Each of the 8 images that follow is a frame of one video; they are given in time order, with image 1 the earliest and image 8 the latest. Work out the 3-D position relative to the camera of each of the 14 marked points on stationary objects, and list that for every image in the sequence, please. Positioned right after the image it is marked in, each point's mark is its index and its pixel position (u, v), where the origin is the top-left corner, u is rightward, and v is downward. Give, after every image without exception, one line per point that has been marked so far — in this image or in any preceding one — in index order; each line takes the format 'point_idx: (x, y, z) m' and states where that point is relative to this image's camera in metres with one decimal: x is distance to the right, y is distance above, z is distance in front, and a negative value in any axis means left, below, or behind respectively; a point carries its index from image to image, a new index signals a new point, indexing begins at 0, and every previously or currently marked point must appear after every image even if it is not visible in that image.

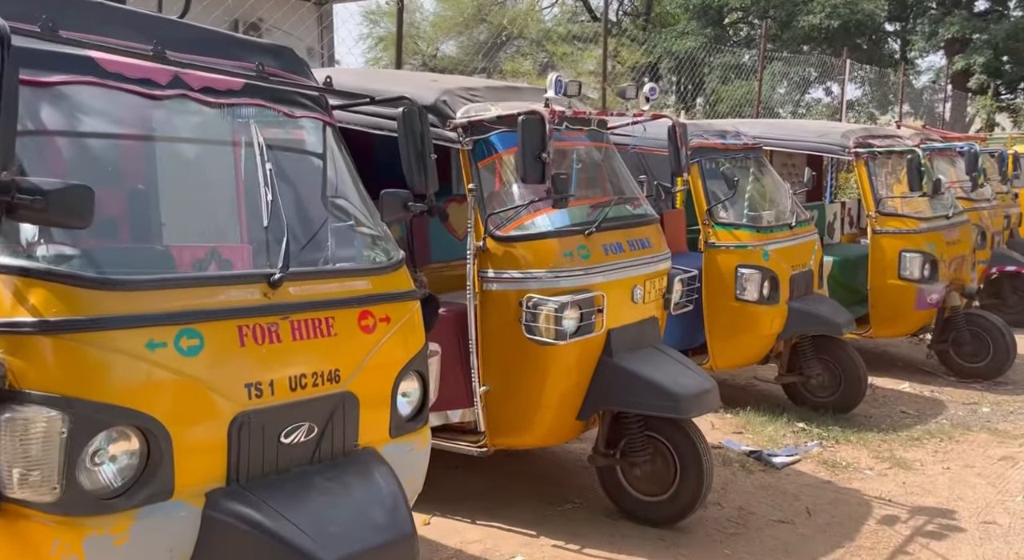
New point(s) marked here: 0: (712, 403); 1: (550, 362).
0: (+0.9, -0.6, +4.3) m
1: (+0.2, -0.3, +4.1) m
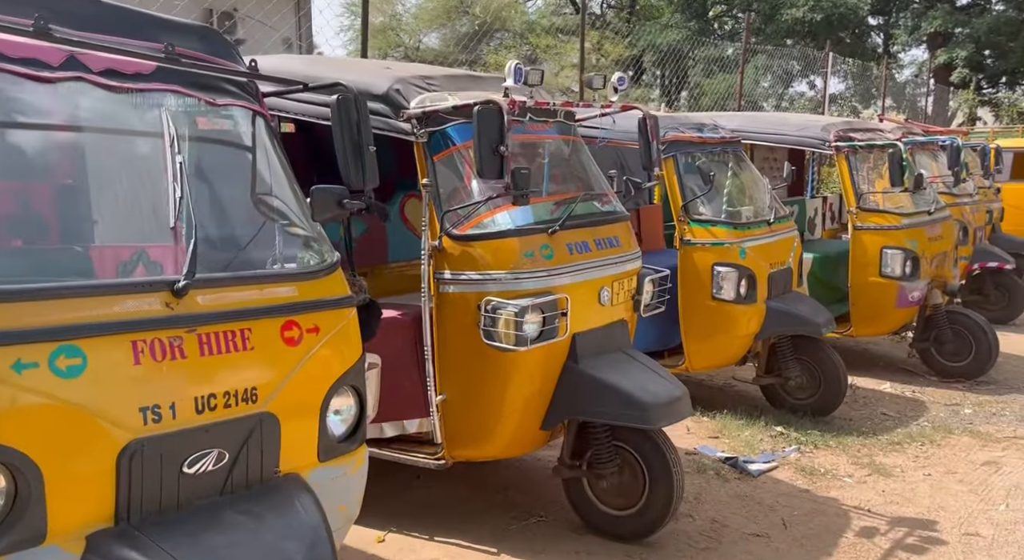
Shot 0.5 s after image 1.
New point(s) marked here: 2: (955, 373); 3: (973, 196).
0: (+0.7, -0.6, +4.1) m
1: (0.0, -0.4, +3.9) m
2: (+3.7, -0.8, +8.0) m
3: (+5.4, +1.0, +11.2) m
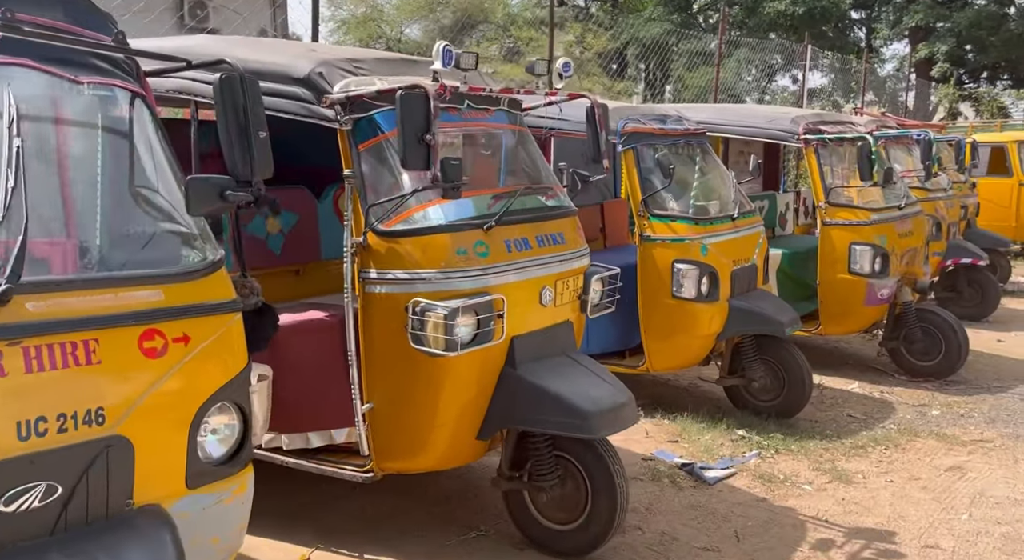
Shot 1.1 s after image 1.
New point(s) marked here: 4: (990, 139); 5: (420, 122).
0: (+0.5, -0.6, +3.9) m
1: (-0.3, -0.4, +3.6) m
2: (+3.4, -0.8, +7.9) m
3: (+5.0, +1.0, +11.0) m
4: (+7.6, +2.1, +14.6) m
5: (-0.3, +0.5, +3.3) m
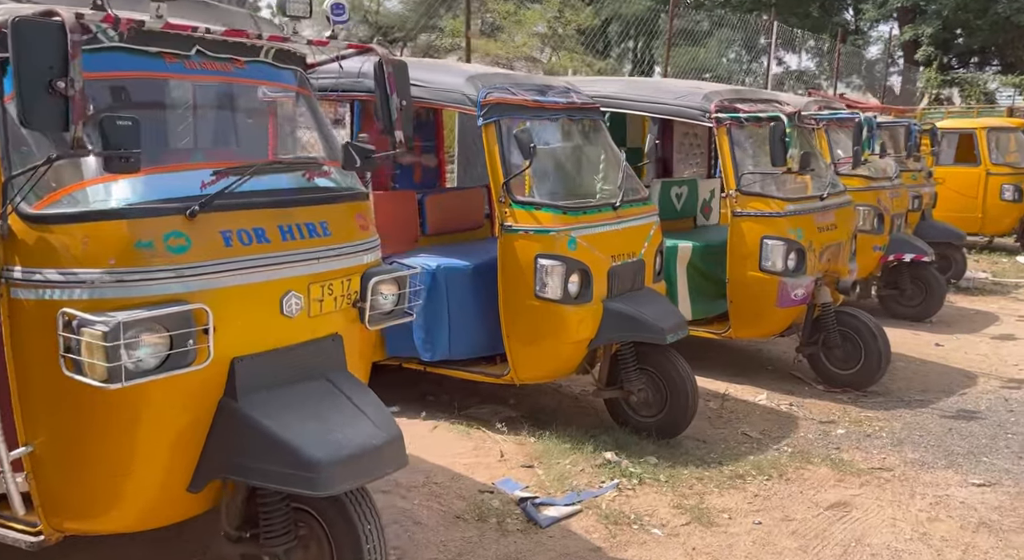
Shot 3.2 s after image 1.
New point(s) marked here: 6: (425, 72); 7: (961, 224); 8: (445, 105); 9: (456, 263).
0: (-0.4, -0.6, +3.0) m
1: (-1.1, -0.4, +2.8) m
2: (+2.4, -0.7, +7.1) m
3: (+4.1, +1.1, +10.2) m
4: (+6.6, +2.2, +13.8) m
5: (-1.2, +0.5, +2.4) m
6: (-0.5, +1.2, +5.6) m
7: (+6.7, +0.8, +14.0) m
8: (-0.4, +1.0, +5.4) m
9: (-0.3, +0.1, +5.5) m
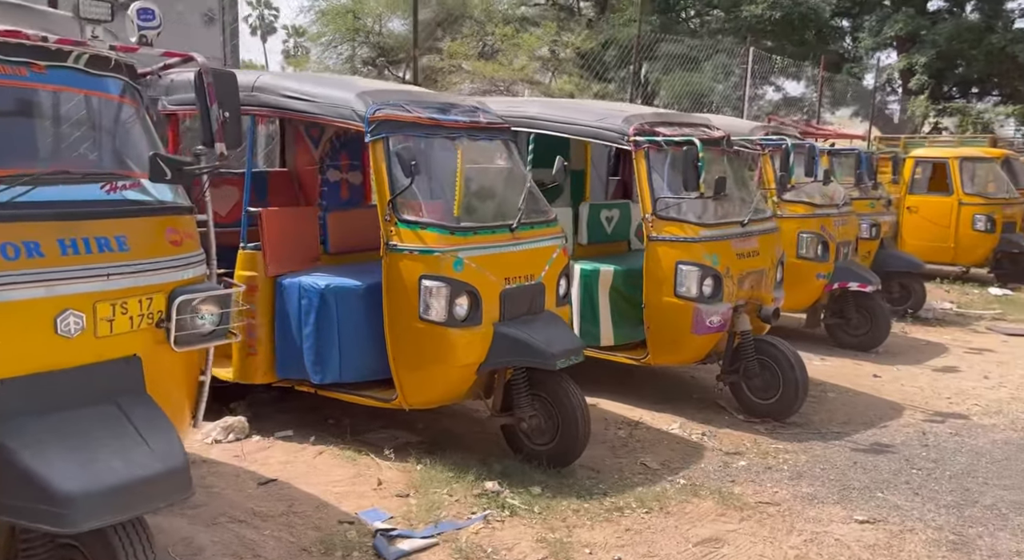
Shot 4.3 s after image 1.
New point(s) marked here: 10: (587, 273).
0: (-1.1, -0.6, +2.8) m
1: (-1.8, -0.4, +2.6) m
2: (+1.8, -0.9, +6.9) m
3: (+3.5, +0.8, +10.1) m
4: (+6.0, +1.8, +13.7) m
5: (-1.8, +0.5, +2.3) m
6: (-1.1, +1.1, +5.4) m
7: (+6.1, +0.4, +13.8) m
8: (-1.0, +0.9, +5.3) m
9: (-0.9, 0.0, +5.3) m
10: (+0.6, +0.1, +6.9) m
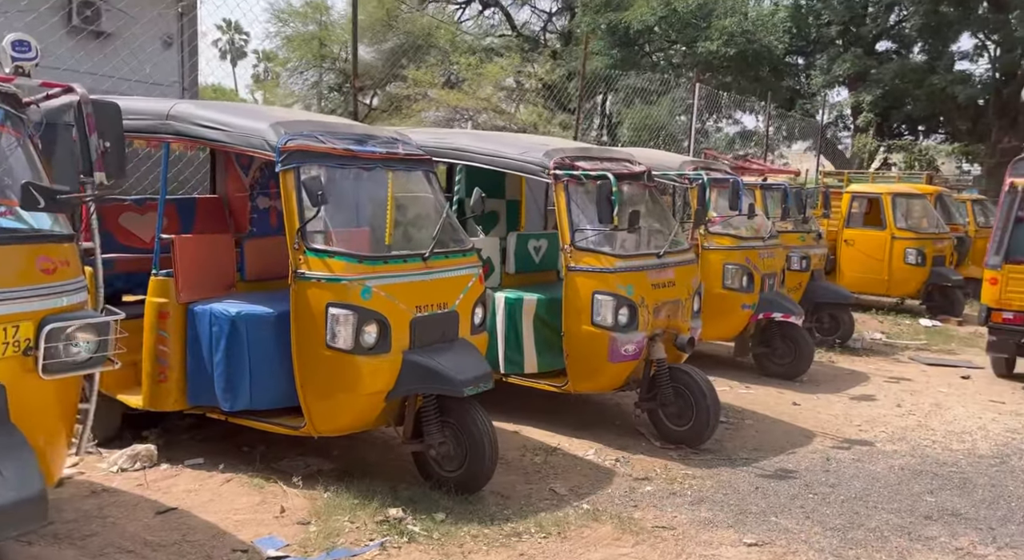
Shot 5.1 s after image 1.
0: (-1.5, -0.7, +2.9) m
1: (-2.2, -0.5, +2.6) m
2: (+1.2, -1.2, +7.0) m
3: (+2.8, +0.4, +10.3) m
4: (+5.2, +1.3, +14.1) m
5: (-2.2, +0.4, +2.3) m
6: (-1.6, +0.9, +5.5) m
7: (+5.2, -0.1, +14.2) m
8: (-1.5, +0.7, +5.4) m
9: (-1.4, -0.2, +5.4) m
10: (0.0, -0.1, +7.0) m
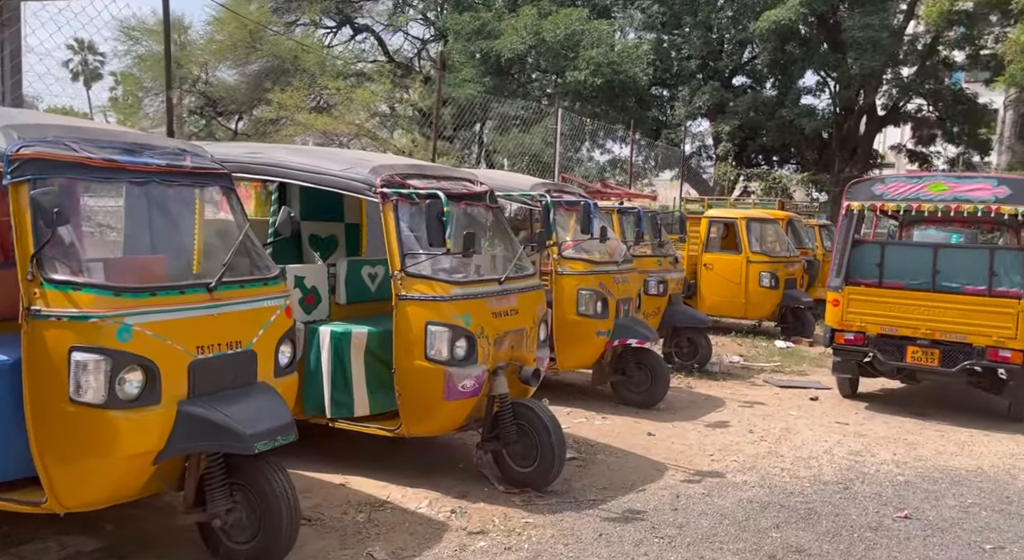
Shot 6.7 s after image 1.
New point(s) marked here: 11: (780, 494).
0: (-2.1, -0.8, +2.0) m
1: (-2.7, -0.6, +1.6) m
2: (+0.1, -1.4, +6.5) m
3: (+1.2, +0.2, +10.0) m
4: (+3.0, +1.0, +14.0) m
5: (-2.7, +0.3, +1.4) m
6: (-2.6, +0.8, +4.7) m
7: (+3.1, -0.4, +14.1) m
8: (-2.4, +0.6, +4.5) m
9: (-2.3, -0.3, +4.5) m
10: (-1.1, -0.4, +6.3) m
11: (+1.9, -1.6, +7.0) m
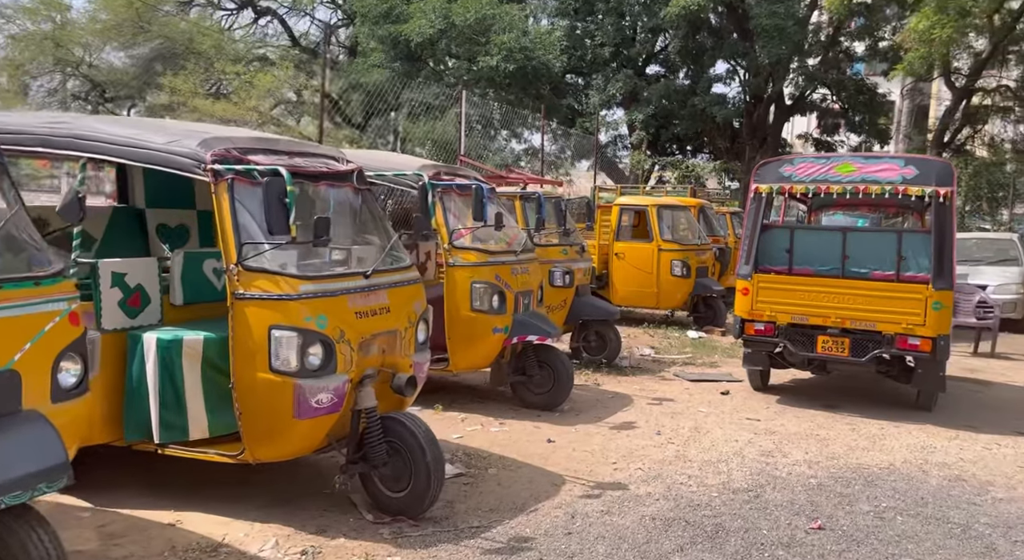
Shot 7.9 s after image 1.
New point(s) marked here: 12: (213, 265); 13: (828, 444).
0: (-2.4, -0.9, +1.0) m
1: (-3.1, -0.6, +0.5) m
2: (-0.7, -1.3, +5.6) m
3: (+0.1, +0.3, +9.1) m
4: (+1.6, +1.1, +13.3) m
5: (-3.0, +0.3, +0.3) m
6: (-3.2, +0.7, +3.5) m
7: (+1.7, -0.3, +13.4) m
8: (-3.0, +0.5, +3.4) m
9: (-2.9, -0.4, +3.4) m
10: (-1.9, -0.3, +5.3) m
11: (+1.1, -1.5, +6.2) m
12: (-1.9, +0.1, +6.2) m
13: (+2.7, -1.4, +8.3) m
